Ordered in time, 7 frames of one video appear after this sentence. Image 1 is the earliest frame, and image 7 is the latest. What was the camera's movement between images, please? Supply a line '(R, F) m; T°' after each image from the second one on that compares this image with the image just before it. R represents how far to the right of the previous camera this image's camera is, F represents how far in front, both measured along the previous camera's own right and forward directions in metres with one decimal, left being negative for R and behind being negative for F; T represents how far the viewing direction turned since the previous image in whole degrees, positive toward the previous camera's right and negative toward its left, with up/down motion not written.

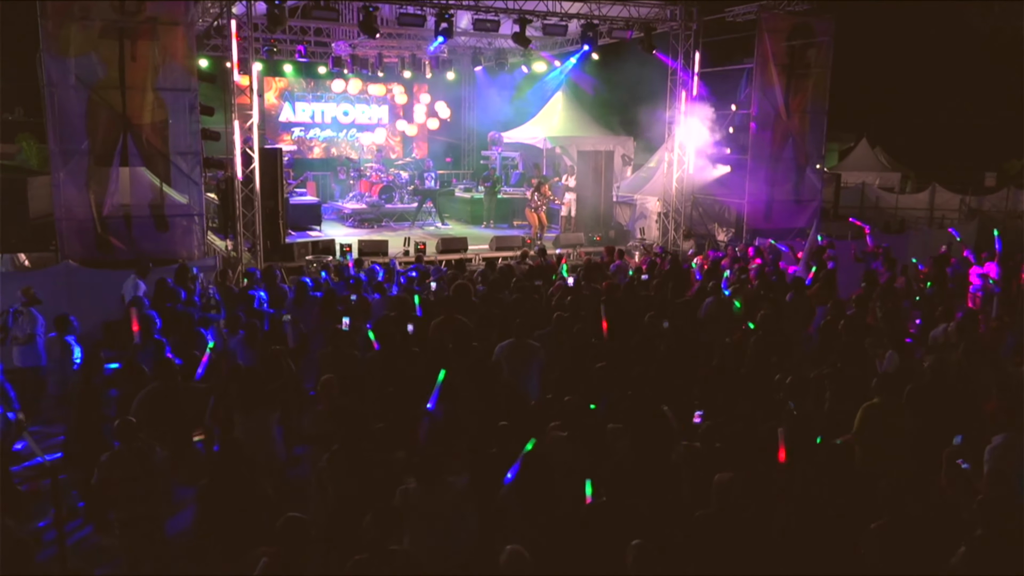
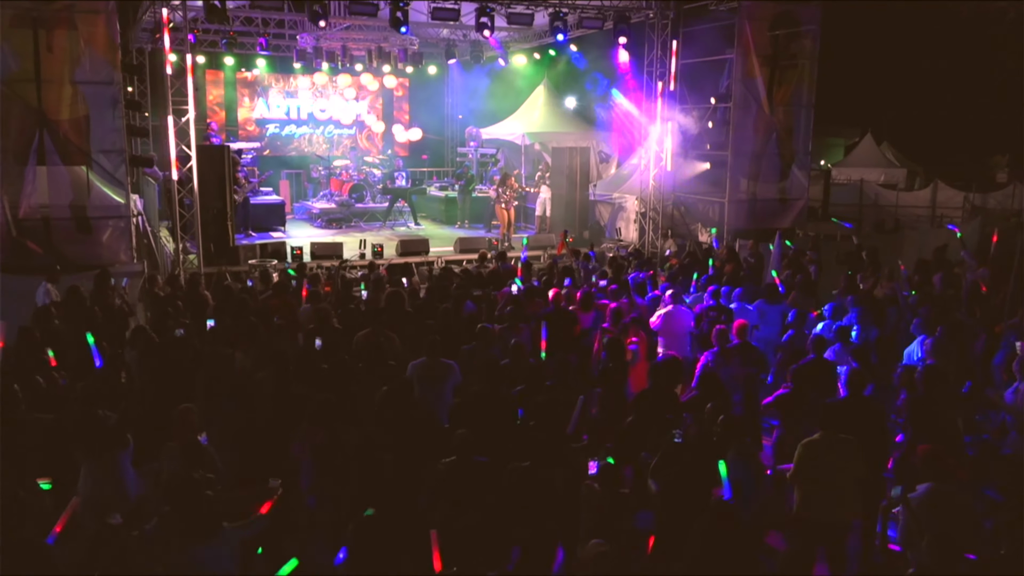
(+0.6, +0.6) m; -1°
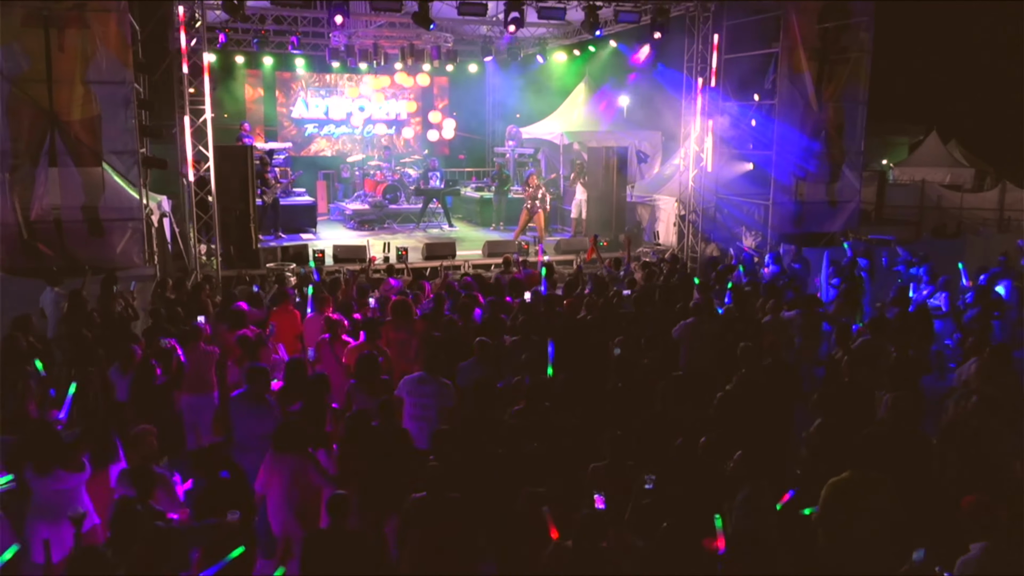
(+0.3, +0.4) m; -4°
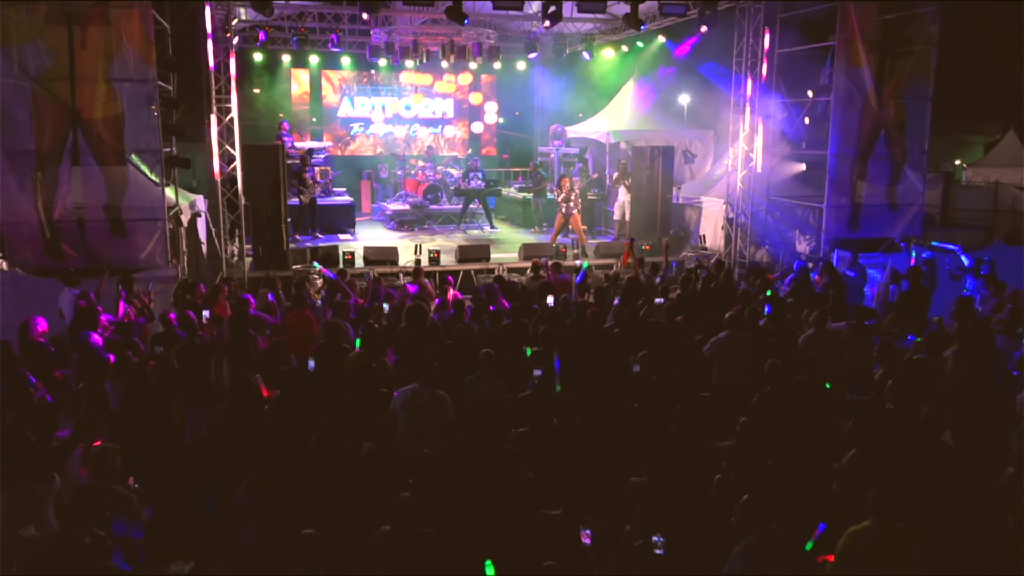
(+0.3, +0.4) m; -4°
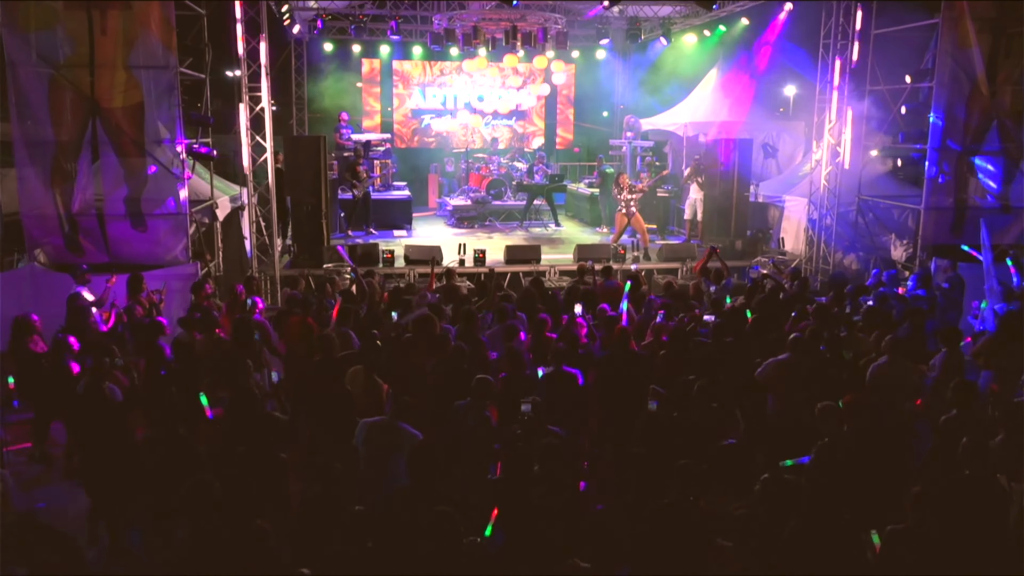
(+0.5, +0.8) m; -7°
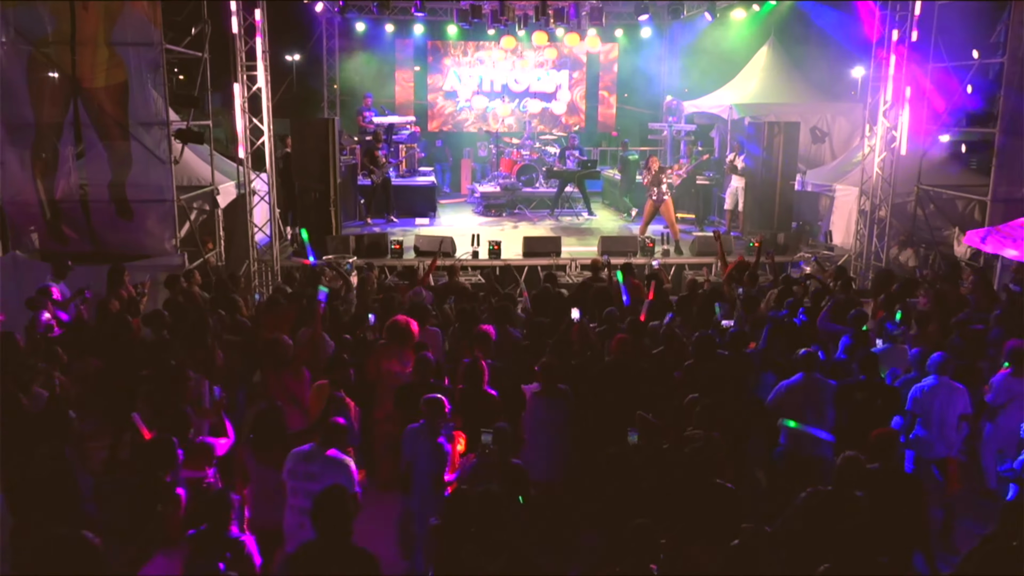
(+0.4, +0.7) m; -4°
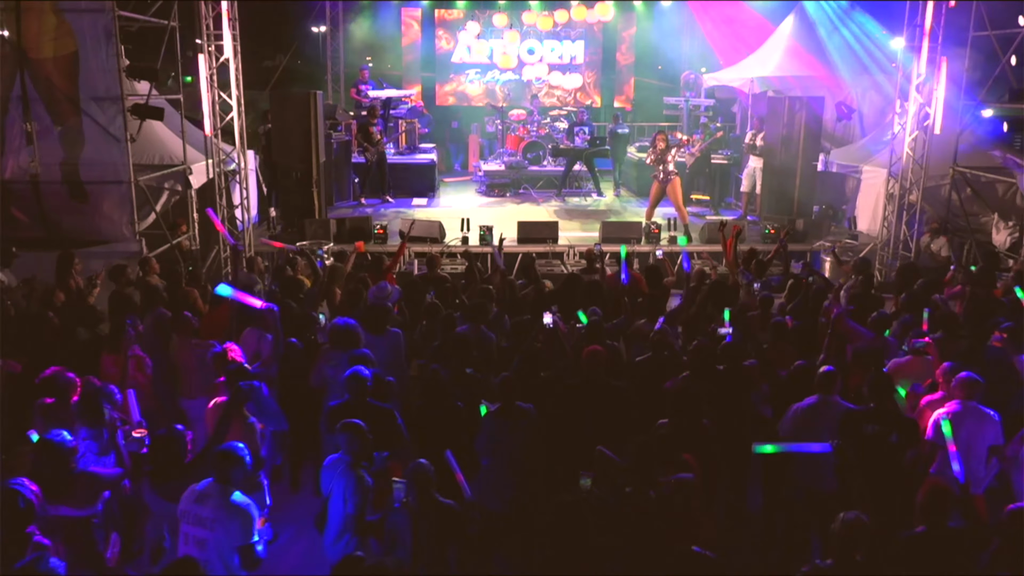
(+0.4, +0.6) m; -2°
